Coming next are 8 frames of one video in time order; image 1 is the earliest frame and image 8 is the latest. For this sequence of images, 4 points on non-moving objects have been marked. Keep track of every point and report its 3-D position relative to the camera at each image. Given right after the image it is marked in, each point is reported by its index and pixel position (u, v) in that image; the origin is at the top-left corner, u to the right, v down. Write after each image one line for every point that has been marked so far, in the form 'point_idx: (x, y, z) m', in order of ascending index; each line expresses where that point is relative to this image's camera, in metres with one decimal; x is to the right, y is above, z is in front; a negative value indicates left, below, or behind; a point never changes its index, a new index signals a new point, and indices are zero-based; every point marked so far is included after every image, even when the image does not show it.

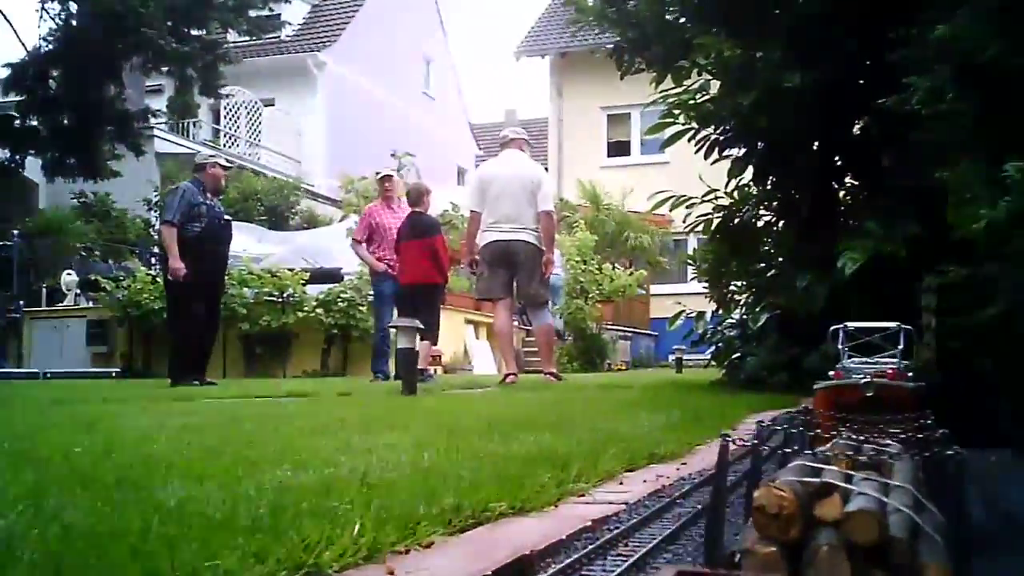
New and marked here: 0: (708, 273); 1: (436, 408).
0: (+2.1, +0.2, +11.9) m
1: (-0.5, -0.8, +7.1) m
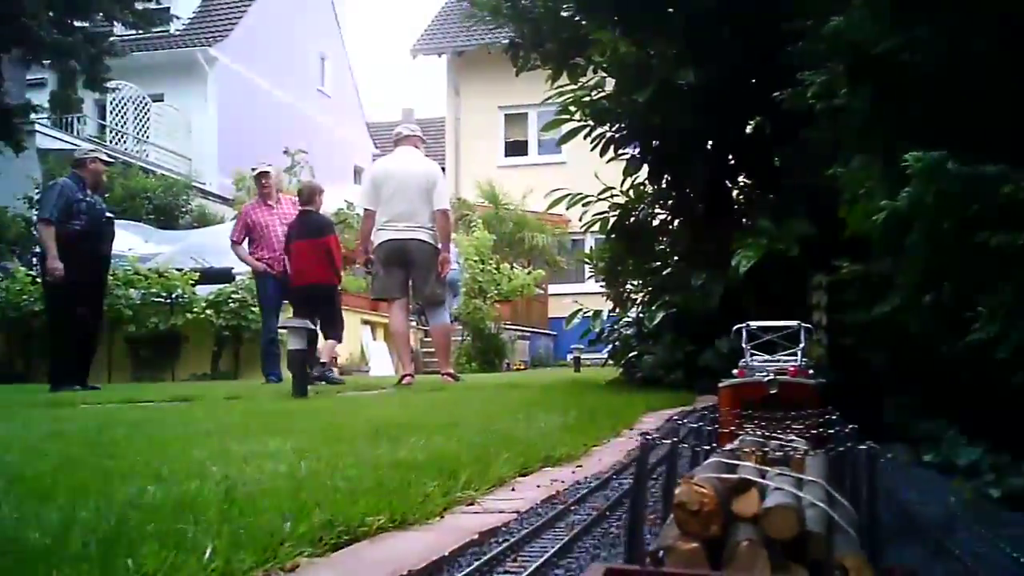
0: (+1.0, +0.2, +11.9) m
1: (-1.1, -0.8, +6.8) m
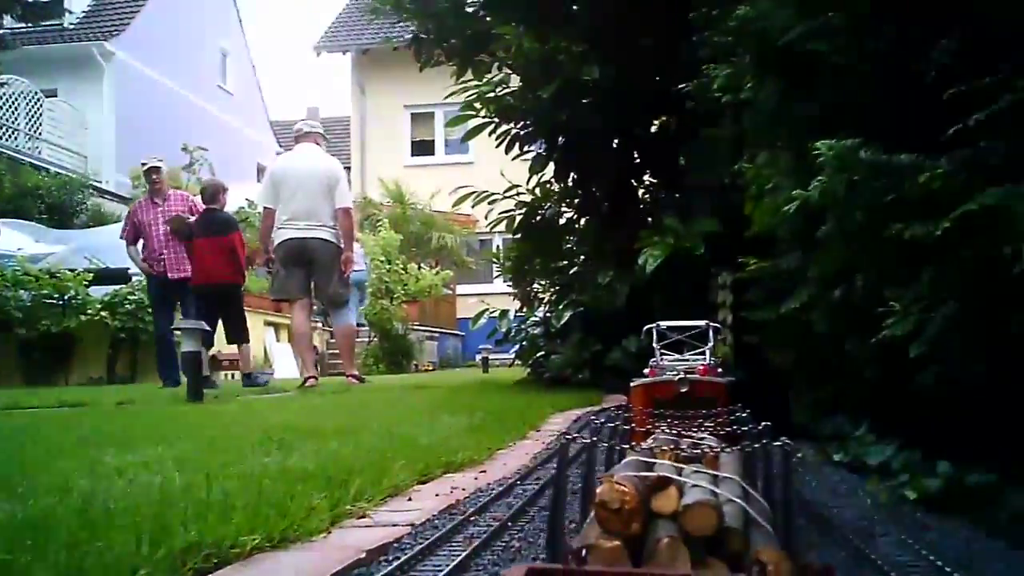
0: (0.0, +0.2, +11.8) m
1: (-1.7, -0.8, +6.5) m
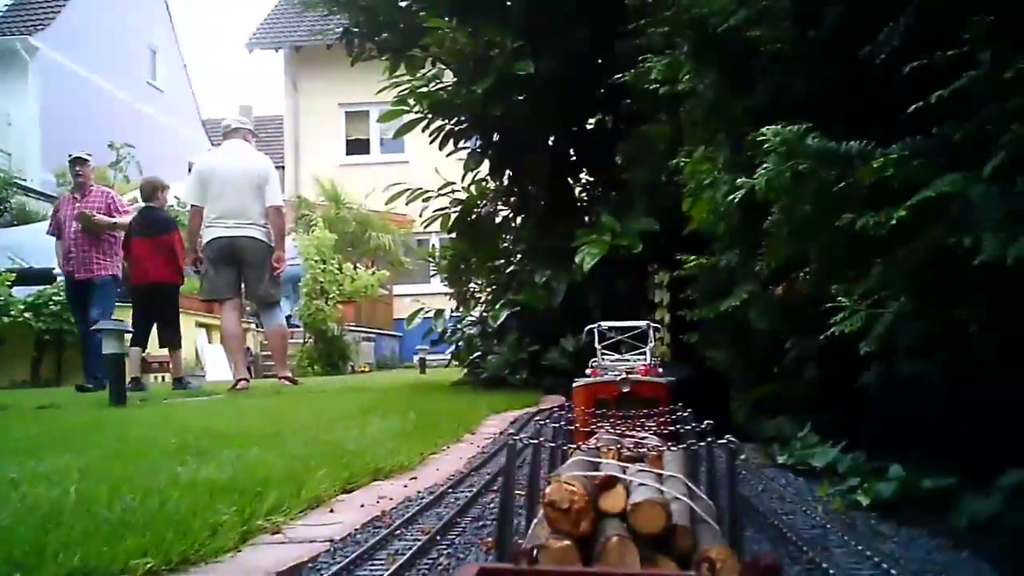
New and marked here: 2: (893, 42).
0: (-0.6, +0.2, +11.6) m
1: (-2.1, -0.7, +6.2) m
2: (+1.4, +0.9, +4.2) m
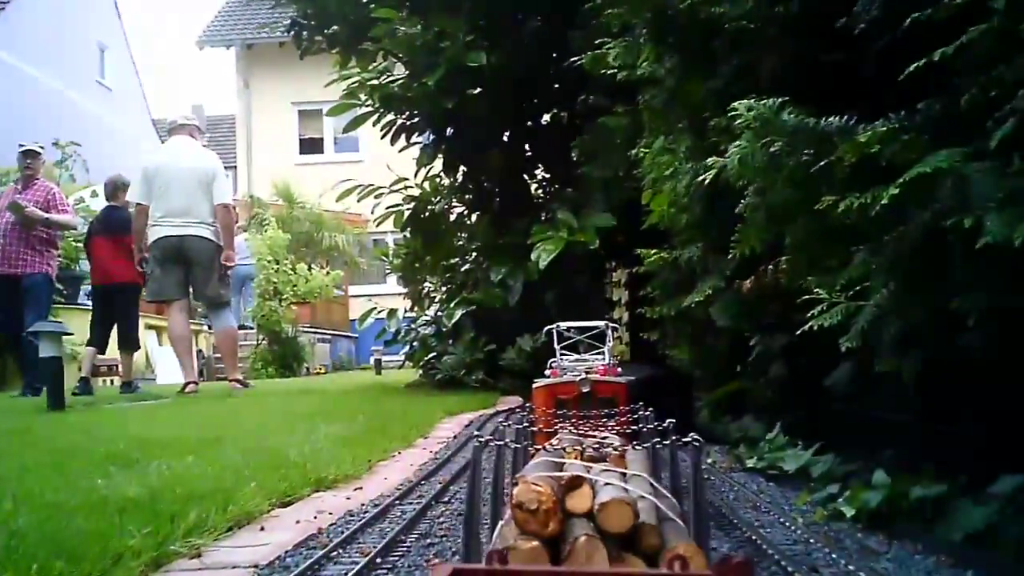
0: (-1.1, +0.2, +11.3) m
1: (-2.3, -0.7, +5.9) m
2: (+1.3, +1.0, +4.0) m
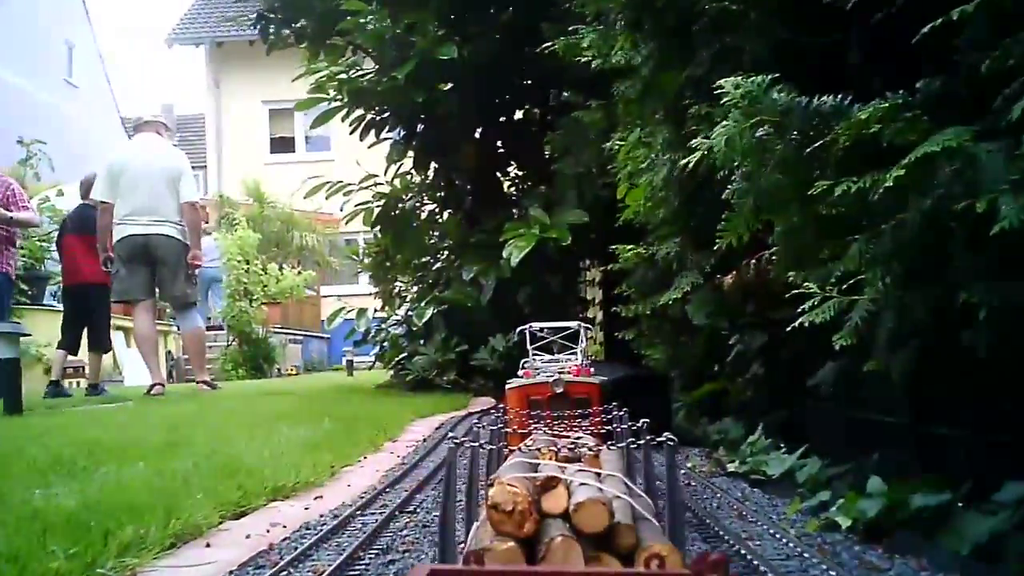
0: (-1.4, +0.2, +11.1) m
1: (-2.5, -0.7, +5.7) m
2: (+1.2, +1.0, +3.8) m
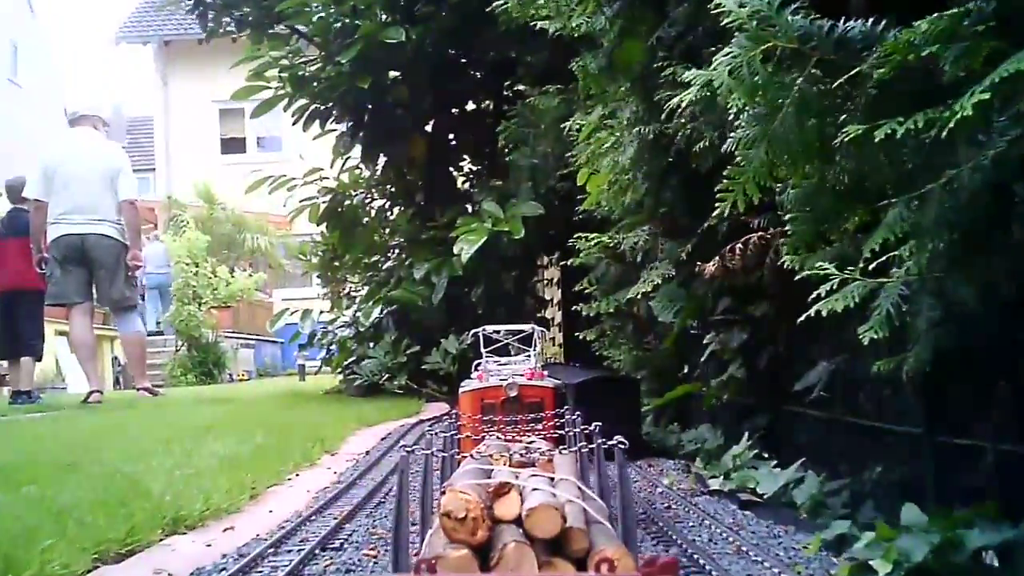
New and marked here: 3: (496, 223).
0: (-1.8, +0.2, +10.6) m
1: (-2.7, -0.7, +5.1) m
2: (+1.0, +1.0, +3.4) m
3: (-0.1, +0.5, +8.1) m
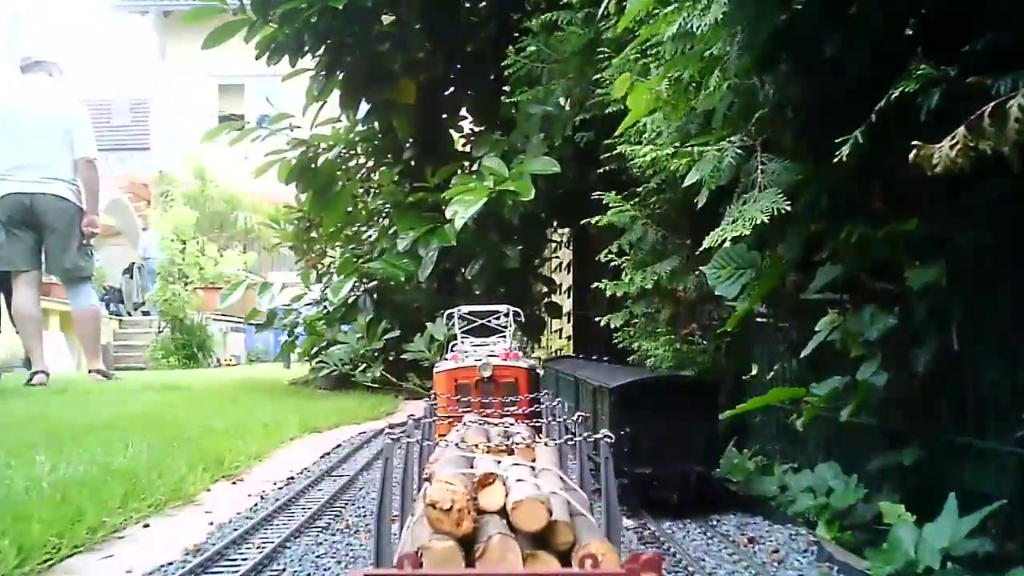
0: (-1.8, +0.4, +9.0) m
1: (-2.7, -0.5, +3.6) m
2: (+1.0, +1.1, +1.9) m
3: (-0.1, +0.6, +6.6) m
